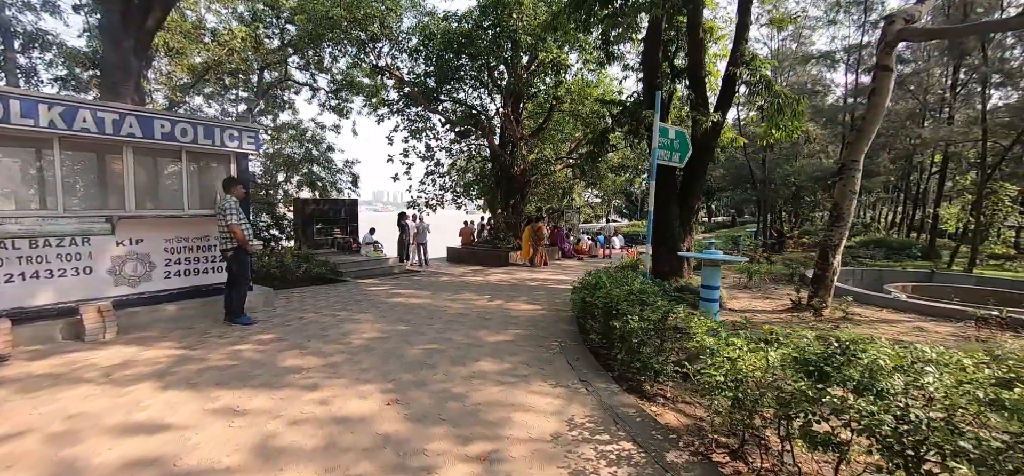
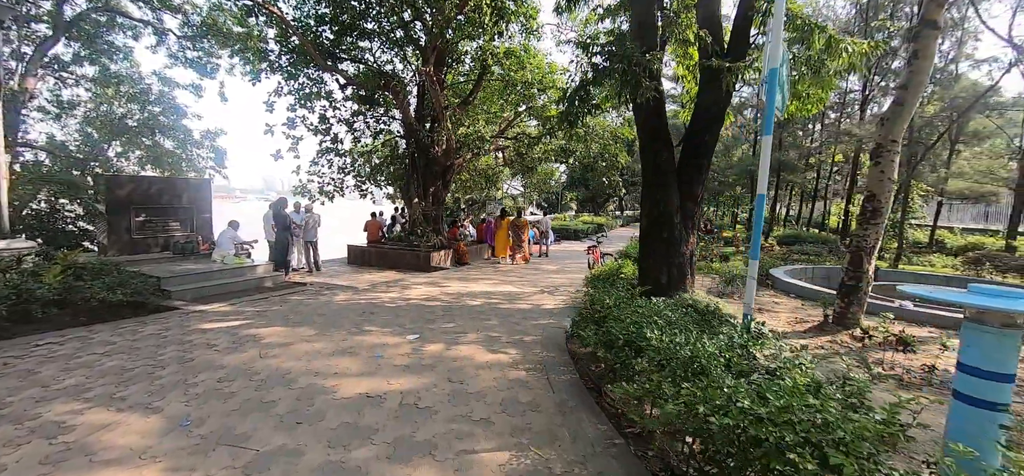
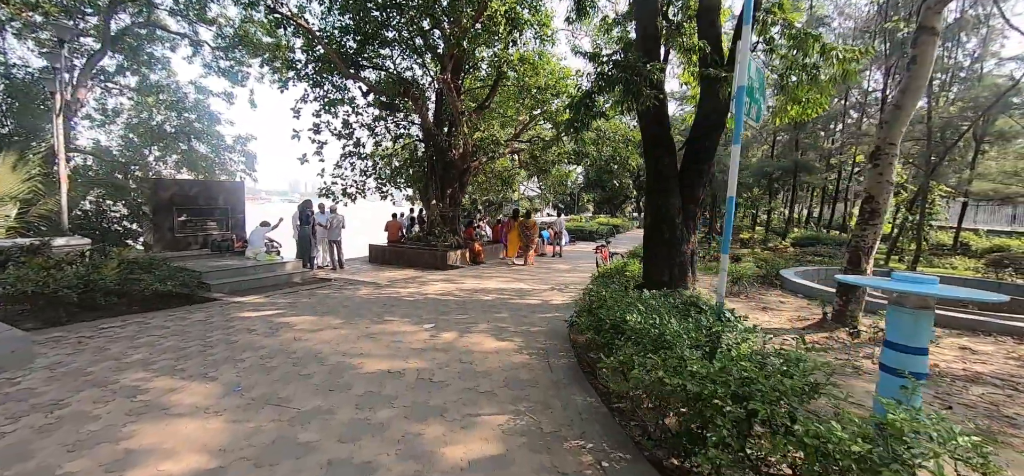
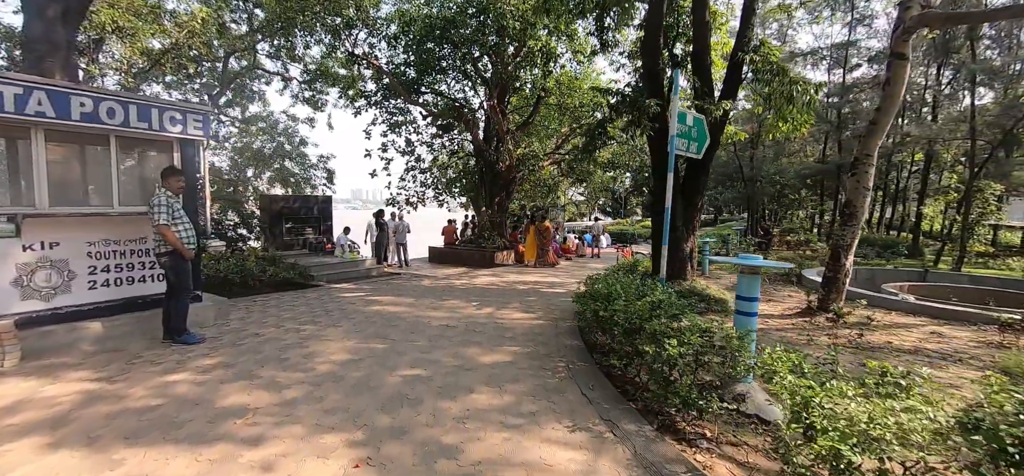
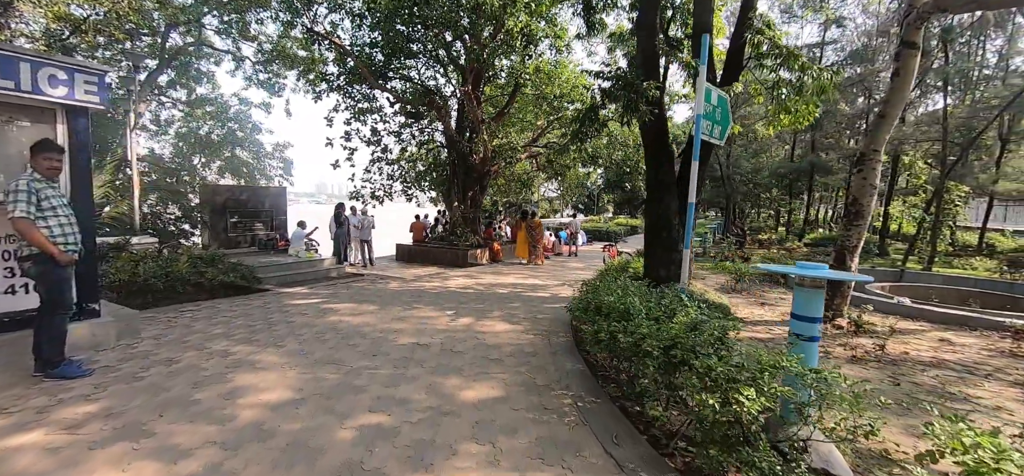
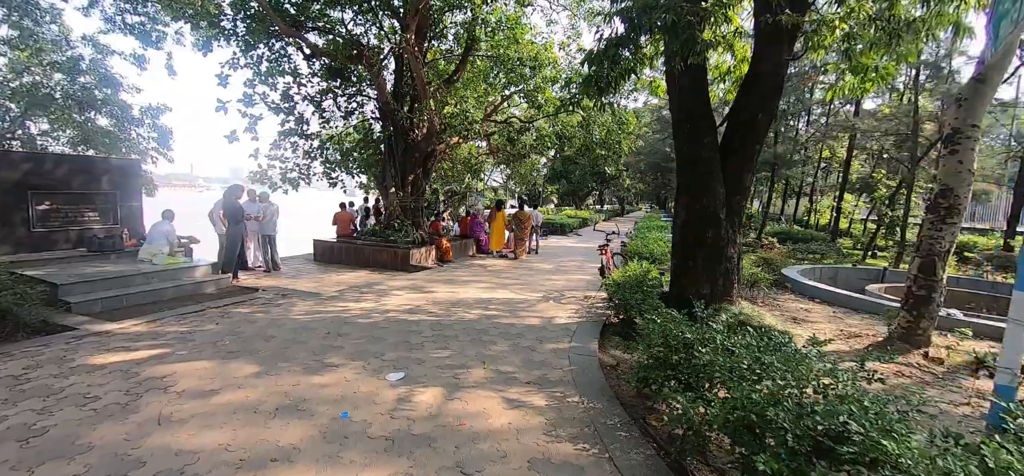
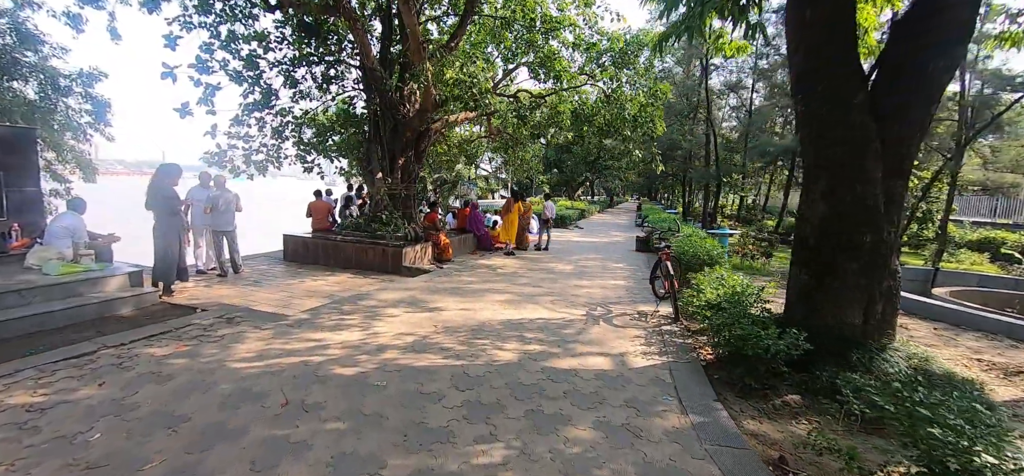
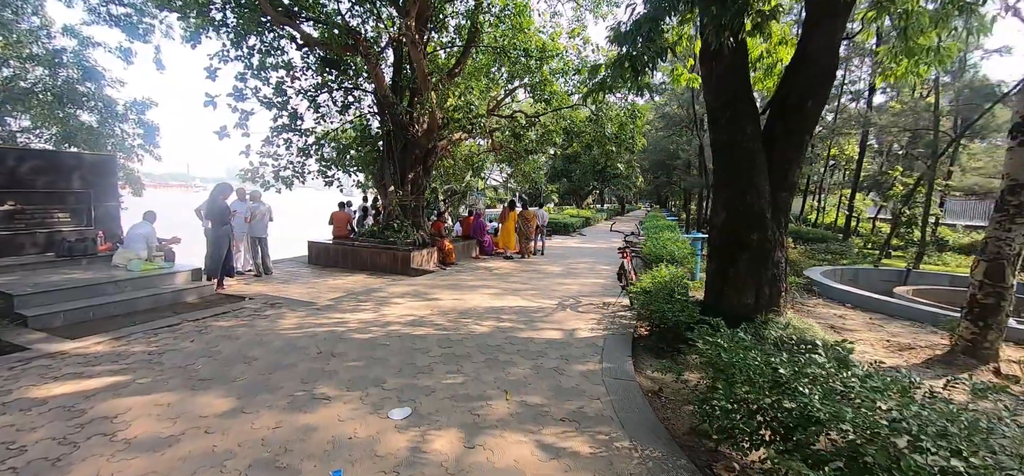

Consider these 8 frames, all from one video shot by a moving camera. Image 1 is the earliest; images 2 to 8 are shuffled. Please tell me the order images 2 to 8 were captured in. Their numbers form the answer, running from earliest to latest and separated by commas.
4, 5, 3, 2, 6, 8, 7
